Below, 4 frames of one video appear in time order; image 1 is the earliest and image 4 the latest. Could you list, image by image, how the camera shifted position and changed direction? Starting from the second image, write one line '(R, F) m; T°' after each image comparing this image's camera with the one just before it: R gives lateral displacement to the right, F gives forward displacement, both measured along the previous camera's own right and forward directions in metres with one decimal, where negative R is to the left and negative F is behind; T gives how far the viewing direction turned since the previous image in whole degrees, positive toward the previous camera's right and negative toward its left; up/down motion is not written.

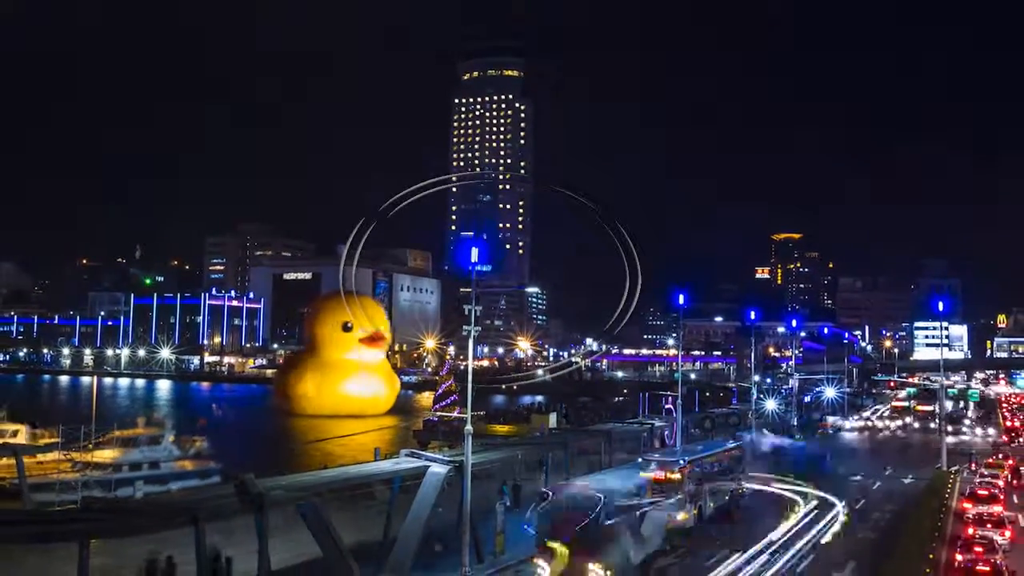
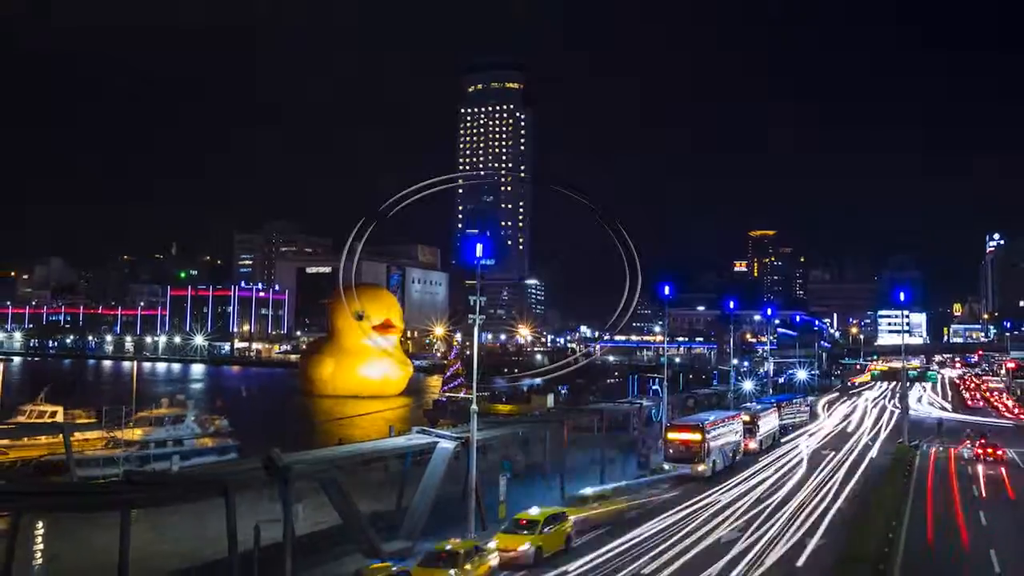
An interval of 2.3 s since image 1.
(+0.1, -2.3) m; 0°
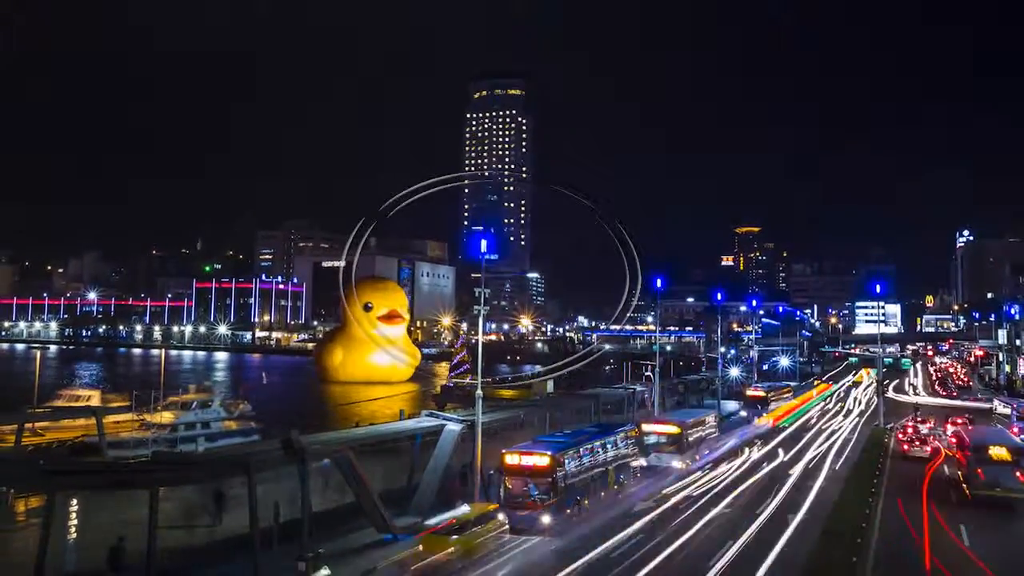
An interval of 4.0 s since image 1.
(+0.1, -1.8) m; 0°
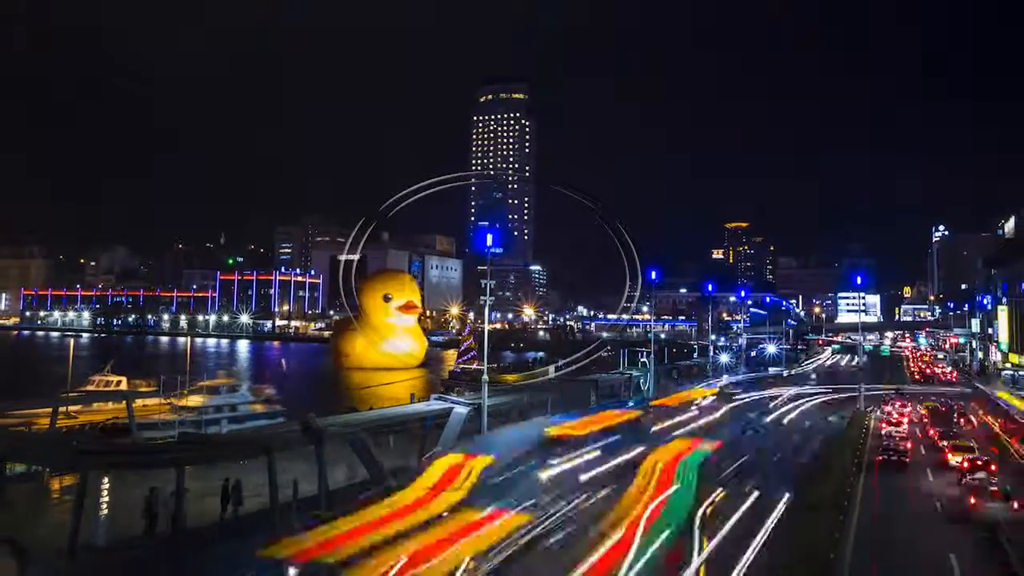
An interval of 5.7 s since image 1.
(0.0, -1.8) m; 0°
